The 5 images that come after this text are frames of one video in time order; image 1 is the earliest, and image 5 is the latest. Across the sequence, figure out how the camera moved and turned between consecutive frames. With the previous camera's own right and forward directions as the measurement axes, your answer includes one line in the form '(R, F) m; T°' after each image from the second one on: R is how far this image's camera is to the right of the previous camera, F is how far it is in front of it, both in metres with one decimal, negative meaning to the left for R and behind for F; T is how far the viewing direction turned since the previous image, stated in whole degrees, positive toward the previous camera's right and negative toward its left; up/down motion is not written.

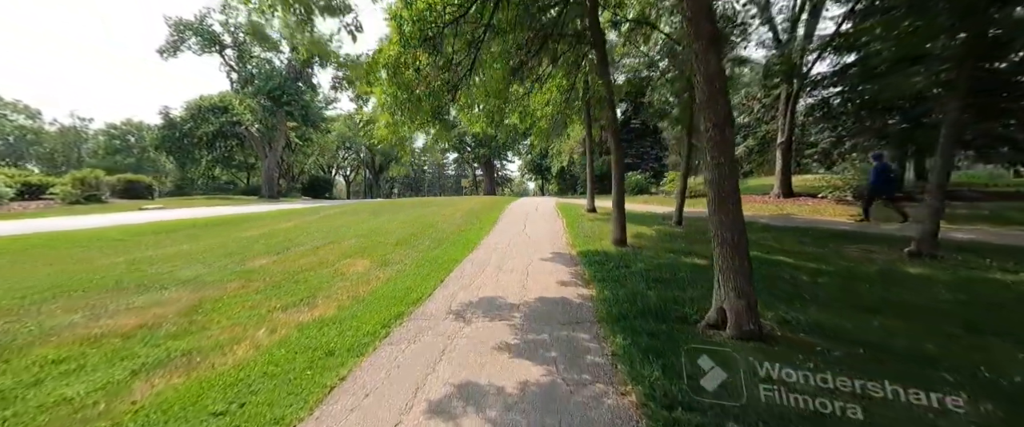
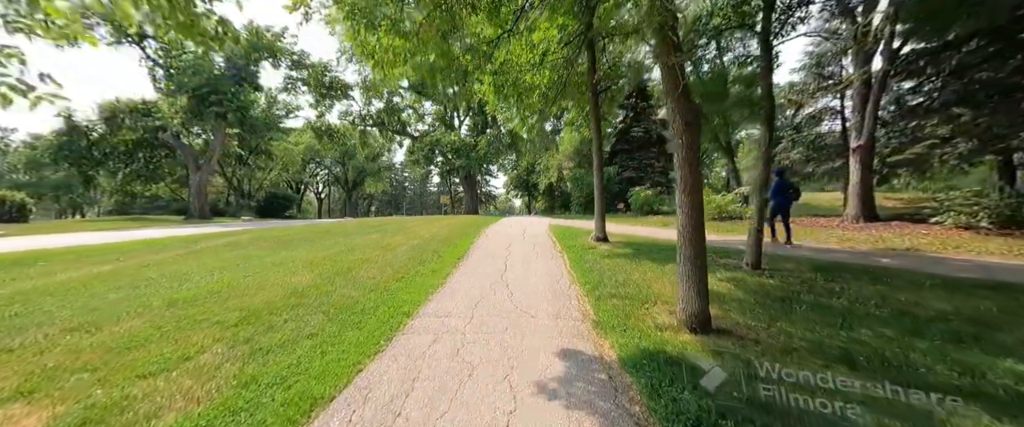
(+0.3, +4.0) m; +2°
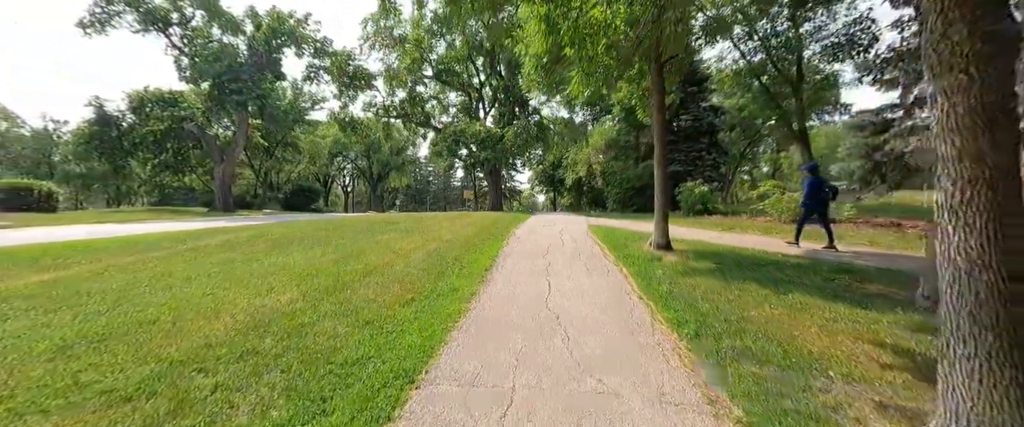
(-0.4, +1.8) m; -4°
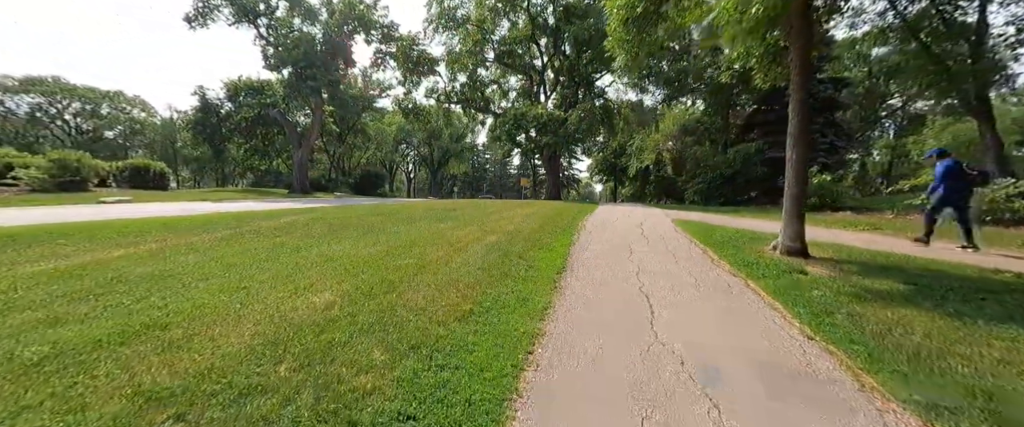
(-0.4, +1.3) m; -9°
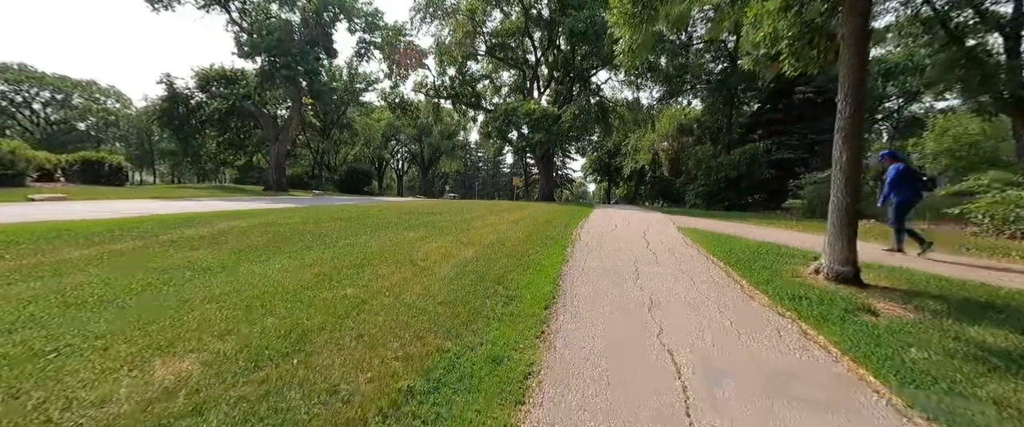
(+0.2, +1.3) m; +1°
